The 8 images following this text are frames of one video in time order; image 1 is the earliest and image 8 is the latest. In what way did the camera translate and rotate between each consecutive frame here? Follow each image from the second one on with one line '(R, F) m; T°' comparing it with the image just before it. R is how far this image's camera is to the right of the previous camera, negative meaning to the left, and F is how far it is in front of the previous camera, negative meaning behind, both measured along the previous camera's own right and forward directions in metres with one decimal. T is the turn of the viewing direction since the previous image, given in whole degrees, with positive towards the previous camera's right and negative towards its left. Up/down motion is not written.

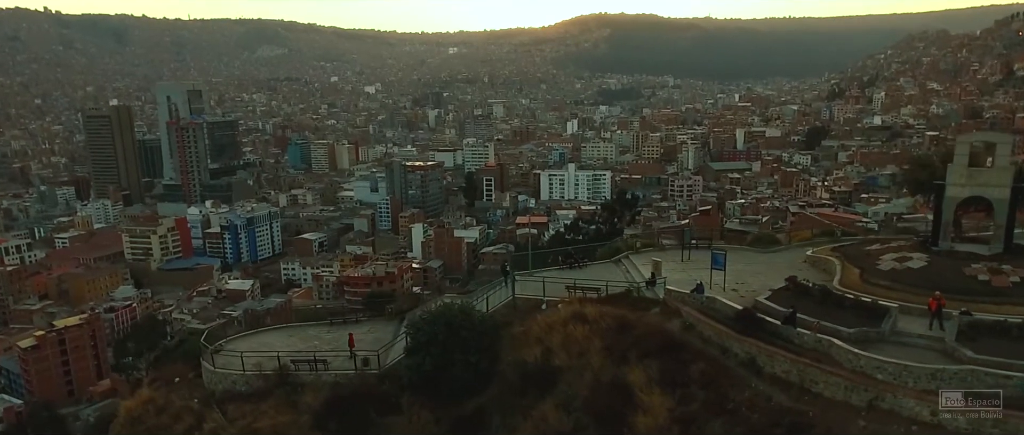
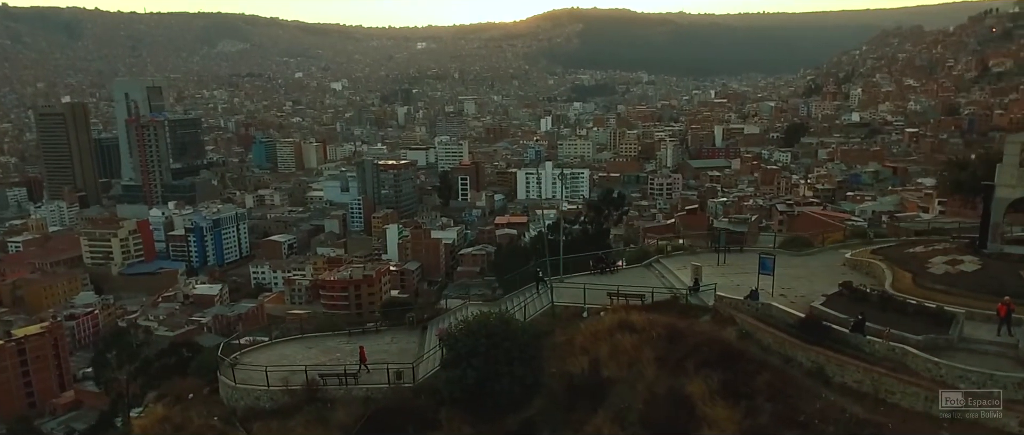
(-1.7, +0.7) m; +4°
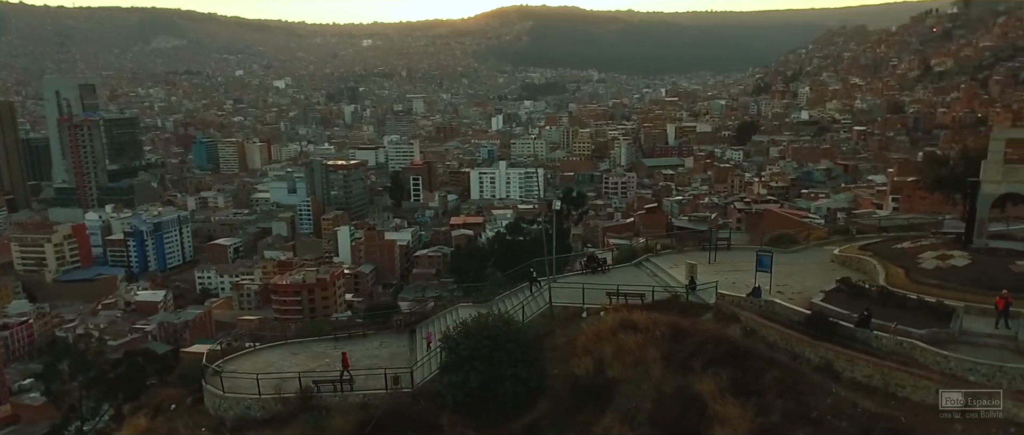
(-1.1, +0.4) m; +5°
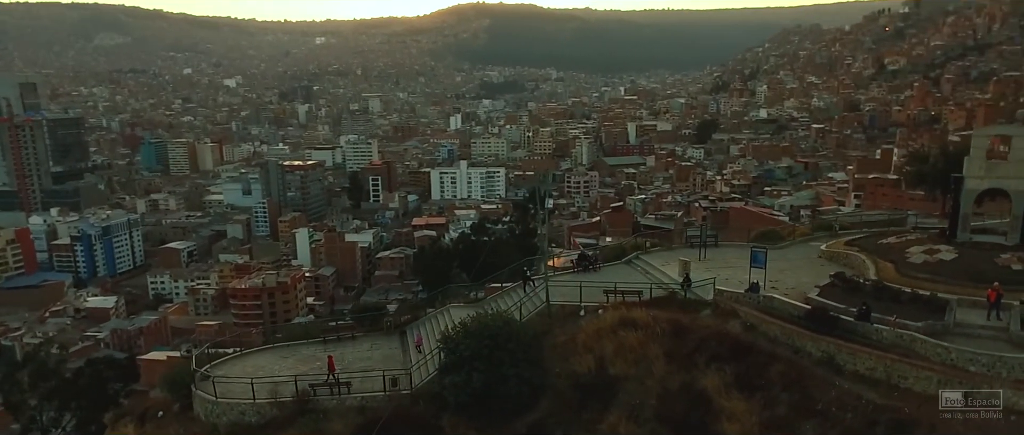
(-0.9, +0.2) m; +4°
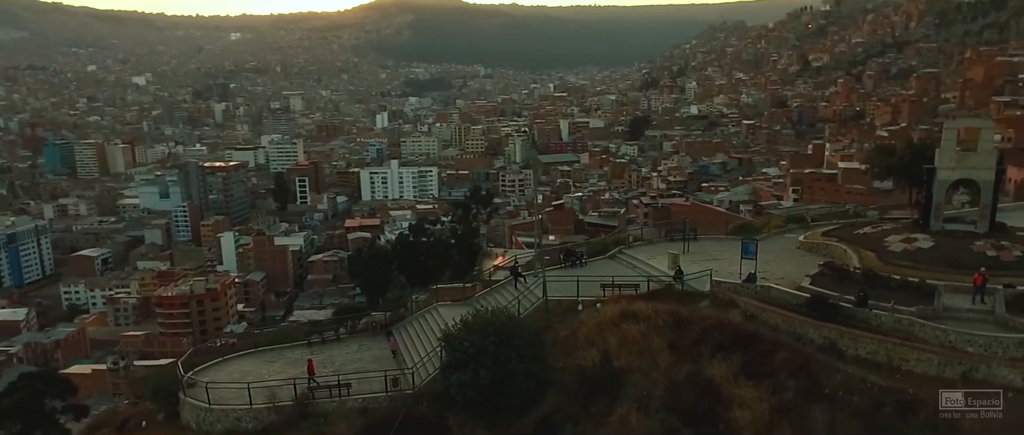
(-1.5, +0.4) m; +7°
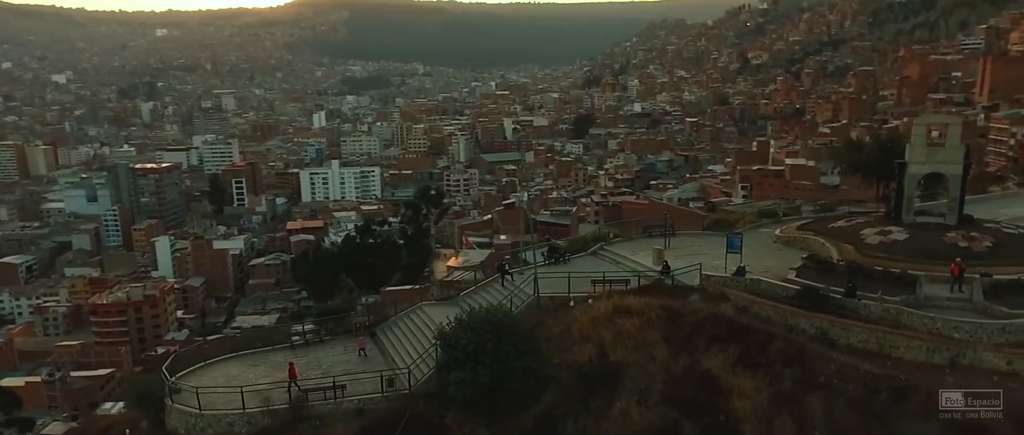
(-1.2, +0.2) m; +5°
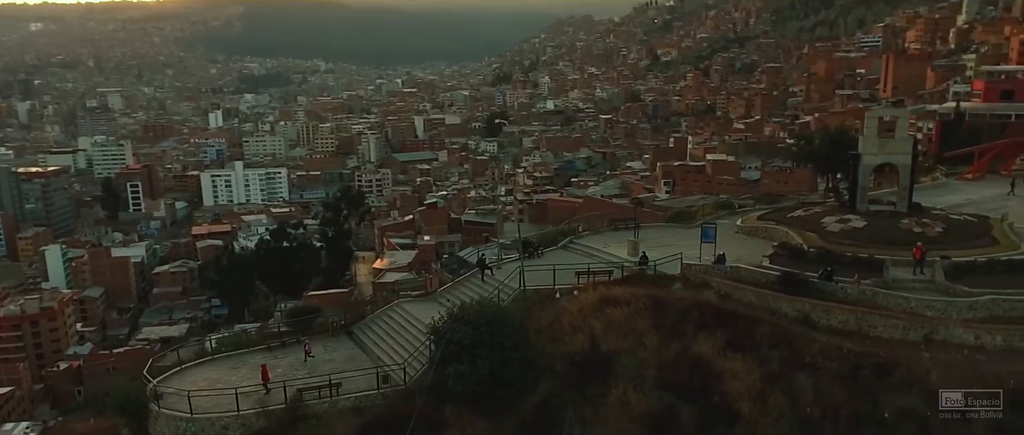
(-1.9, +0.3) m; +8°
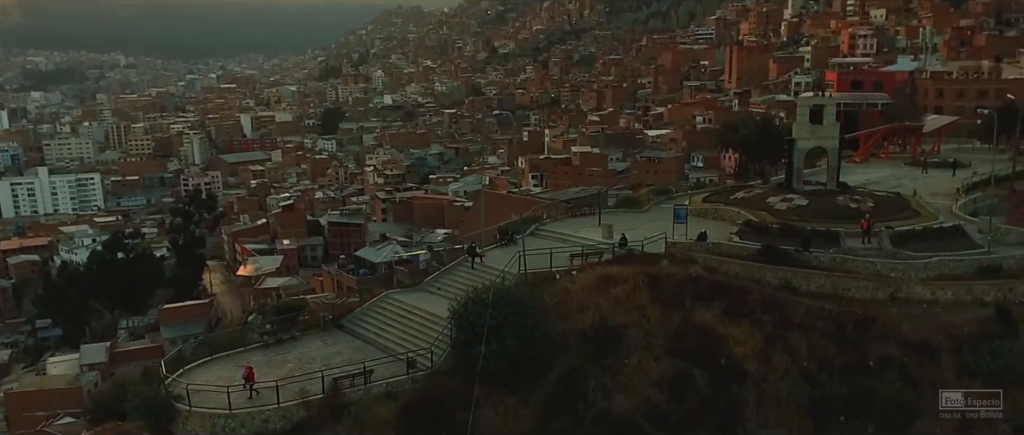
(-4.3, +0.7) m; +16°
